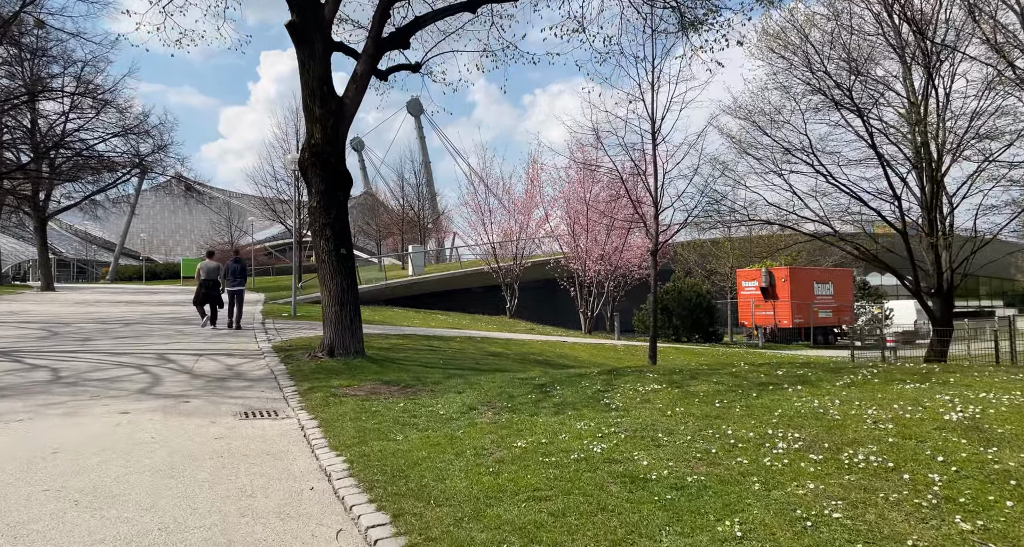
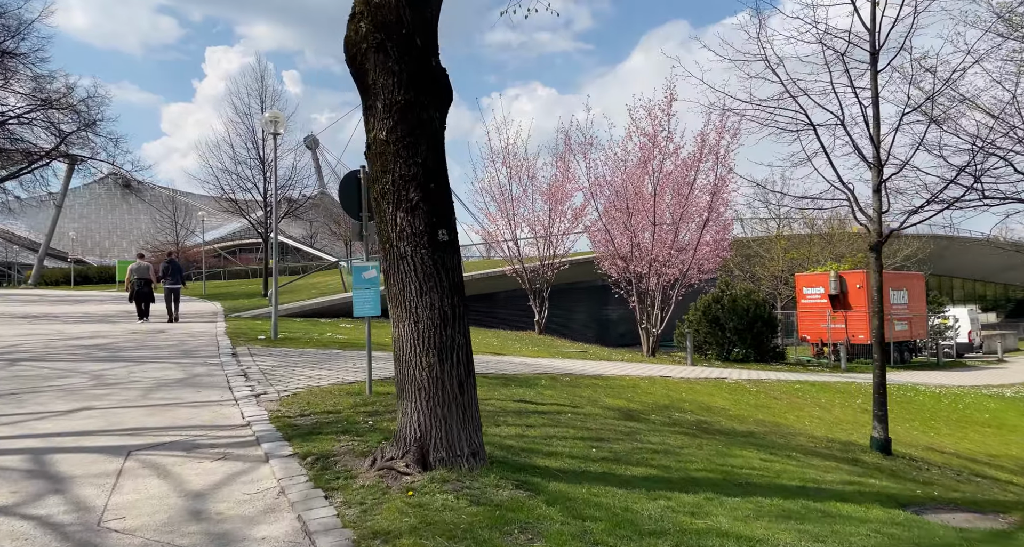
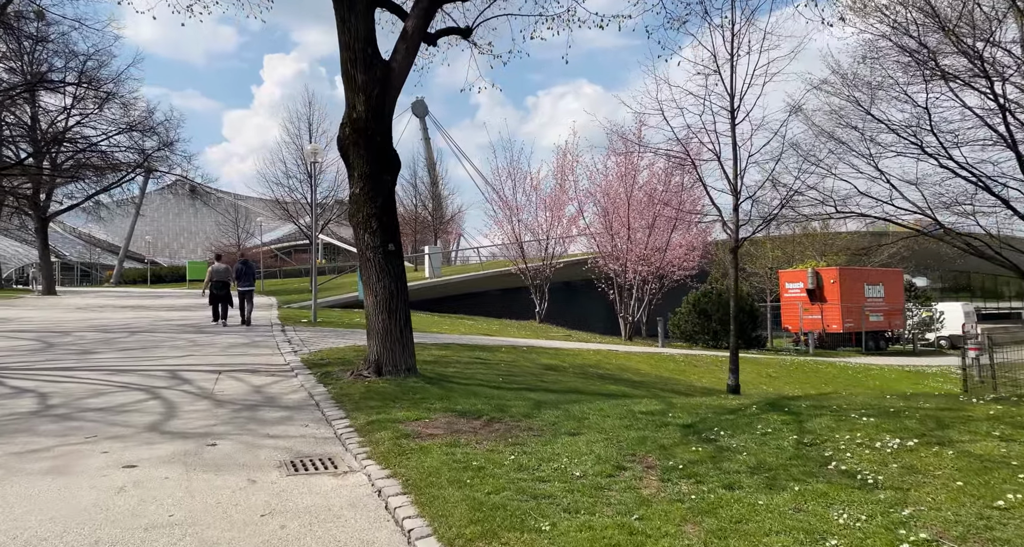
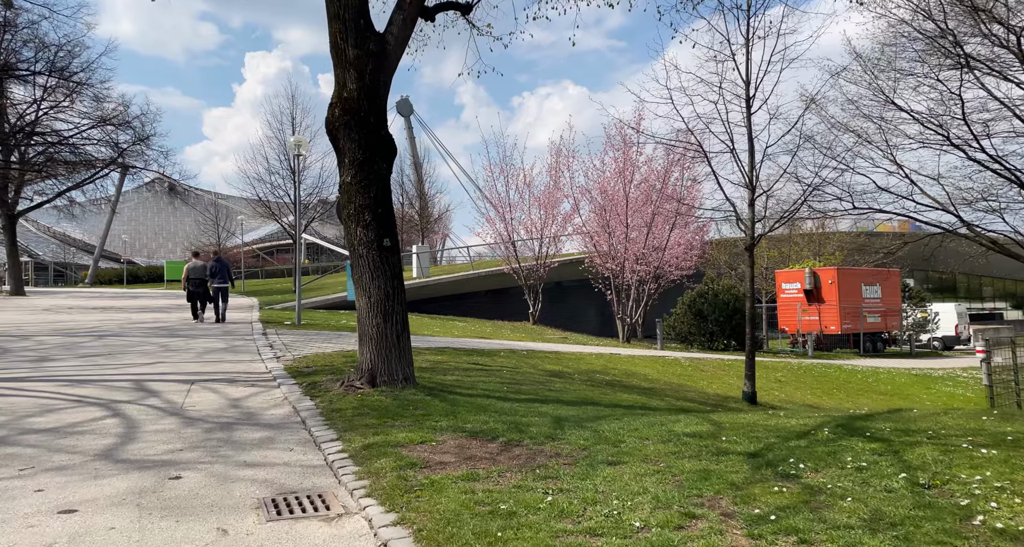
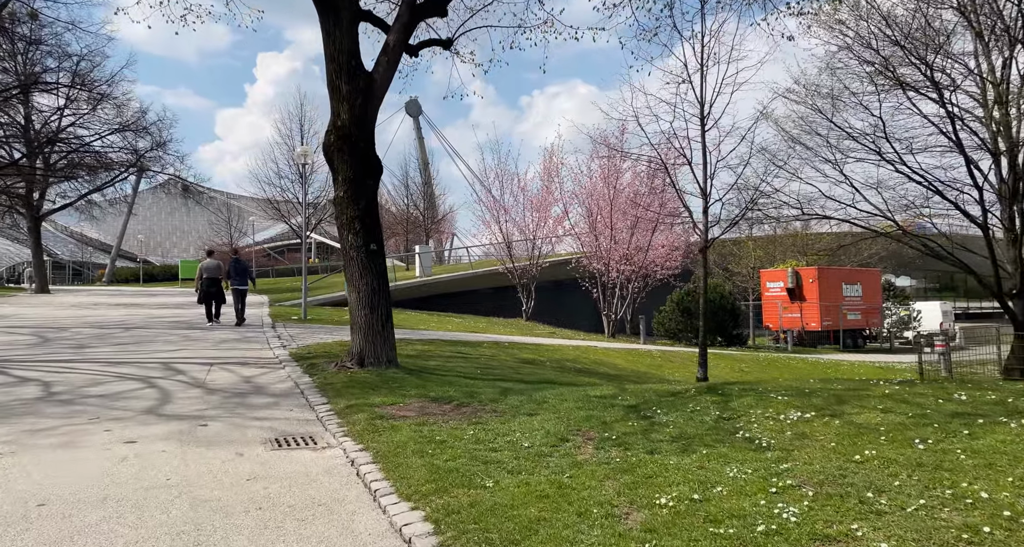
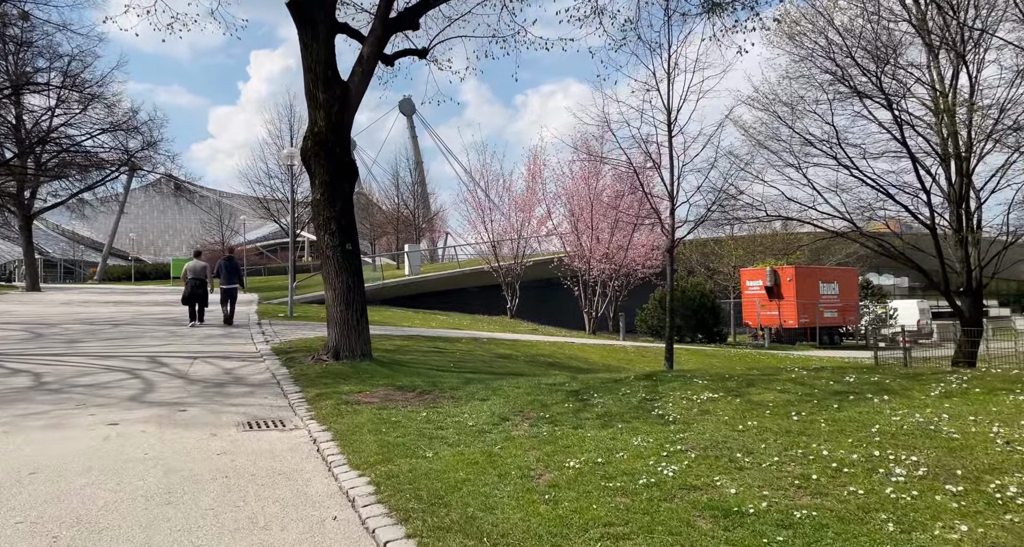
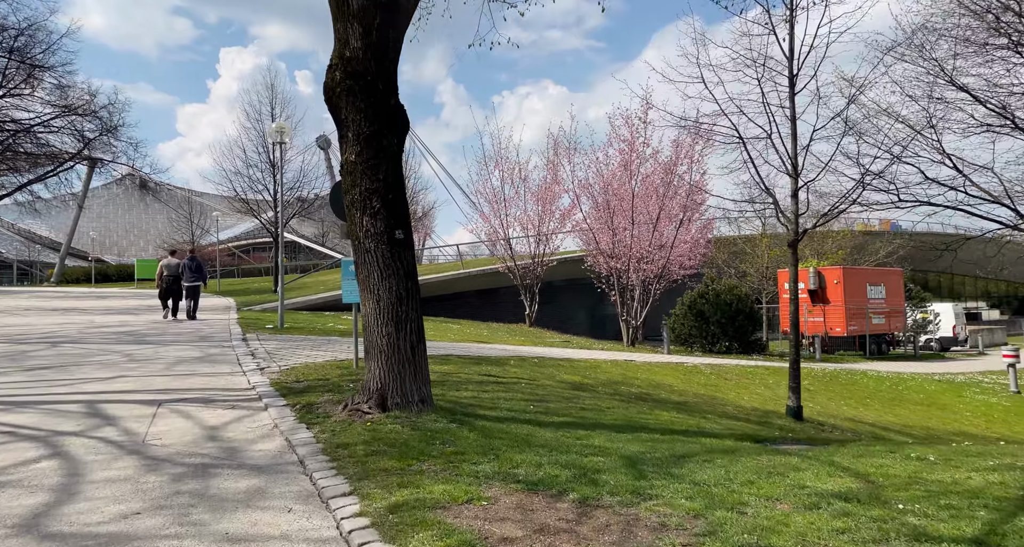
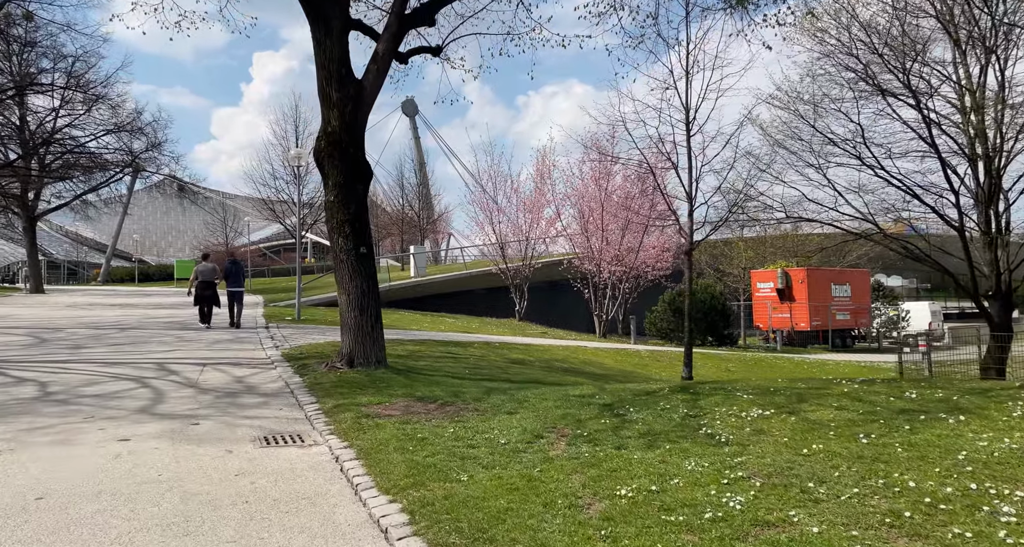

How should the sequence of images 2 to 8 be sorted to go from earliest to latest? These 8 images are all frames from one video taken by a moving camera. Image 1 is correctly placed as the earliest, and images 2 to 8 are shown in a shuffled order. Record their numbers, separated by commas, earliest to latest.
6, 8, 5, 3, 4, 7, 2
